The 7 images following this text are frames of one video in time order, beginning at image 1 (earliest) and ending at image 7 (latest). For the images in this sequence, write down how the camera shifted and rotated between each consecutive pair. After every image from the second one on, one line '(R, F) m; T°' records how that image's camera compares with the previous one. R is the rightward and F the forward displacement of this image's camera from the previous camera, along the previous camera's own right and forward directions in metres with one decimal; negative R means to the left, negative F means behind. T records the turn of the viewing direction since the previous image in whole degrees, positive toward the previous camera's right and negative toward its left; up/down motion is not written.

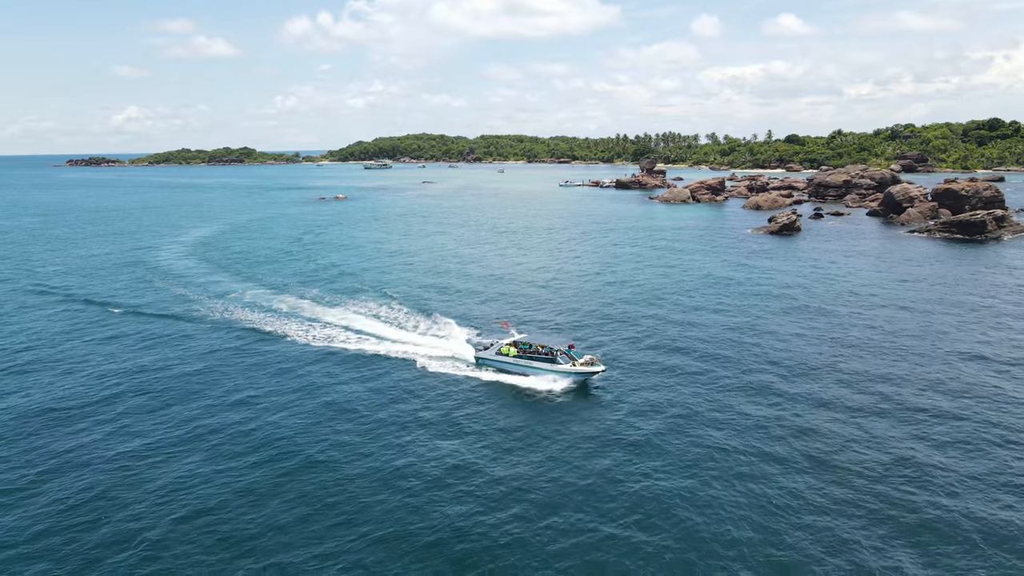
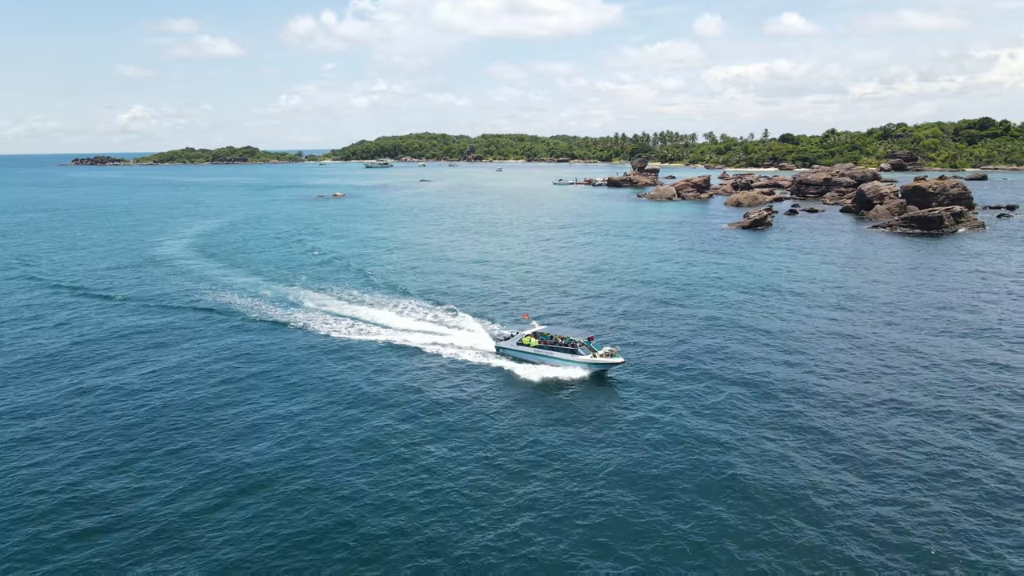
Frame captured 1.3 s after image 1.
(+4.3, -6.3) m; 0°
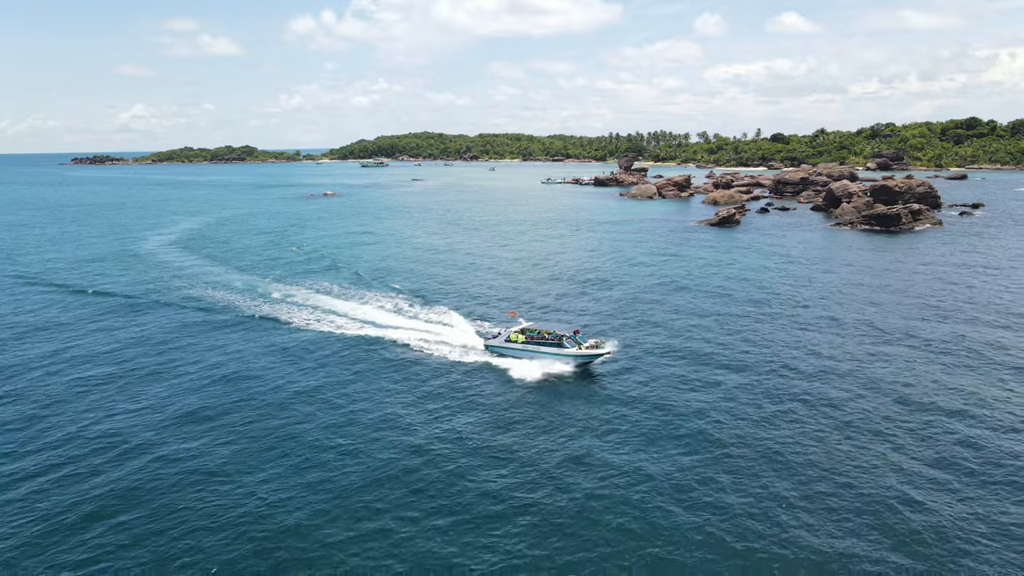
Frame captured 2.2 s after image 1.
(+5.2, -4.6) m; 0°
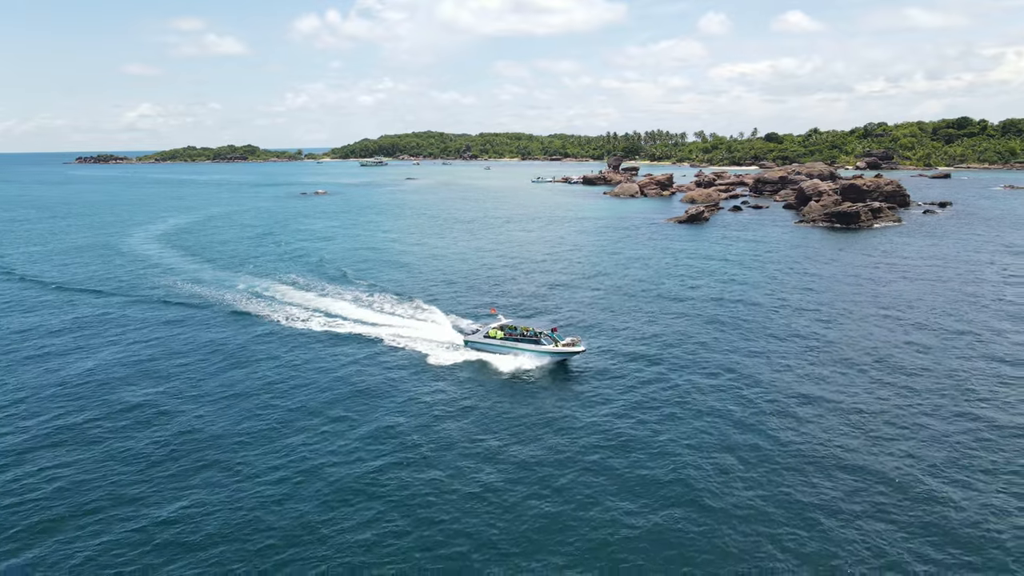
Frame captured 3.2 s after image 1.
(+6.5, -4.8) m; 0°
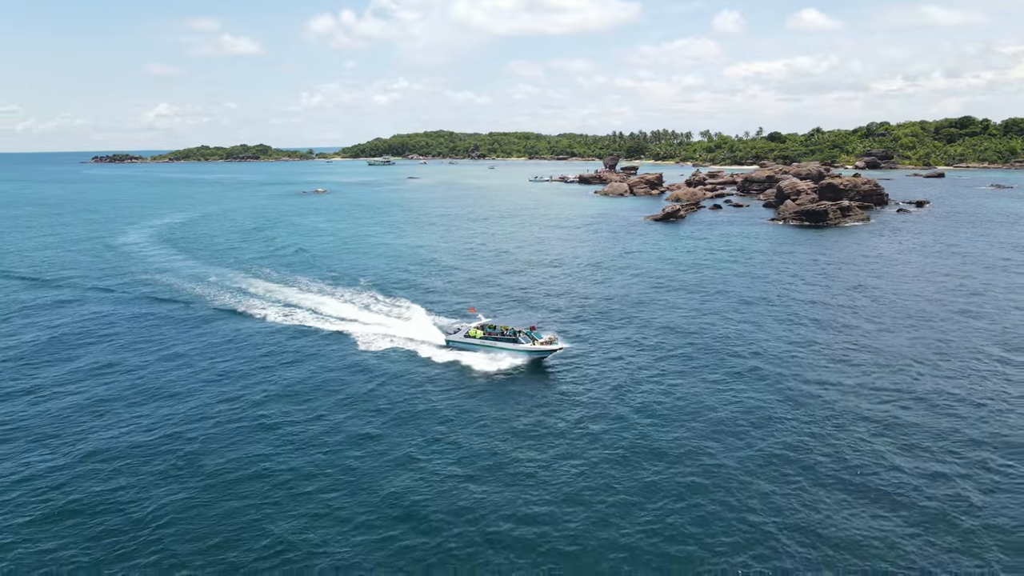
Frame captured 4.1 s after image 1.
(+7.4, -4.7) m; -1°
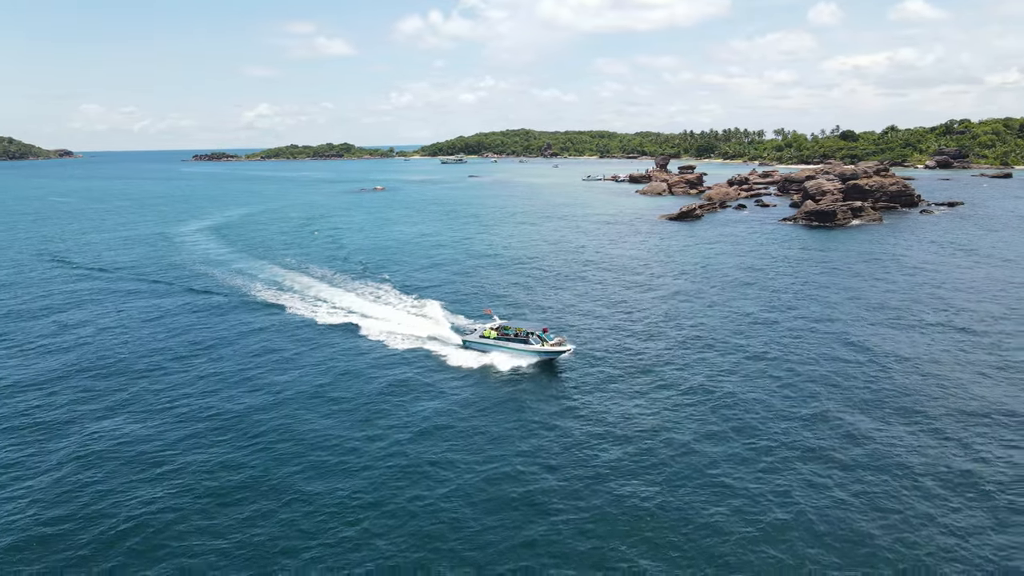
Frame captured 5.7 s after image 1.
(+14.7, -8.6) m; -7°
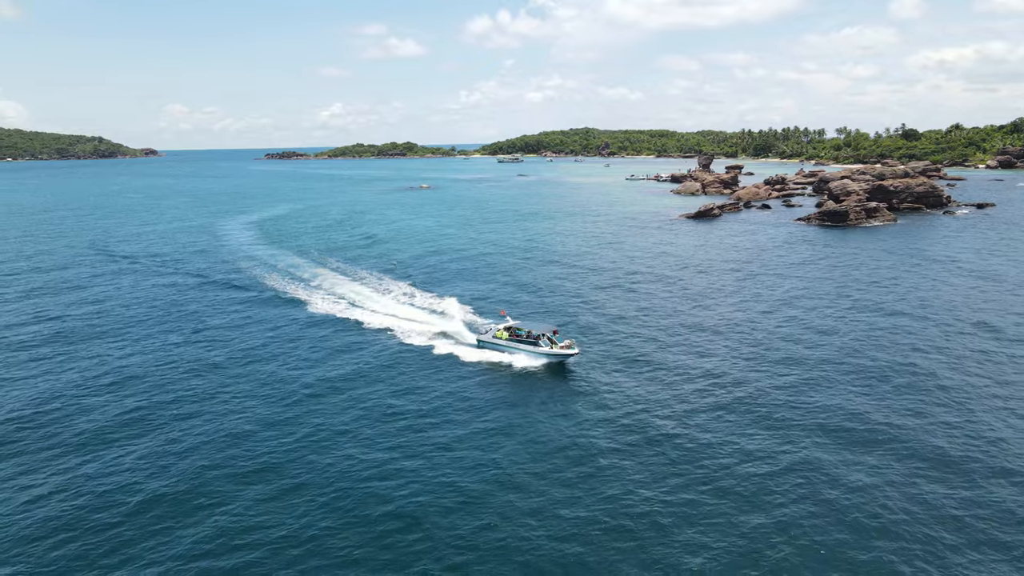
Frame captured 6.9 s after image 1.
(+10.5, -6.8) m; -5°
